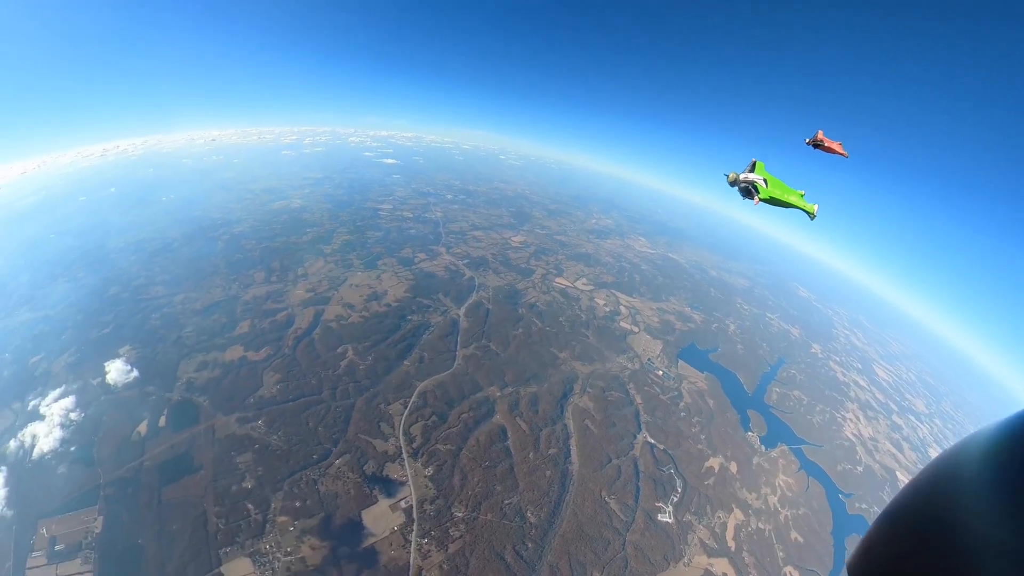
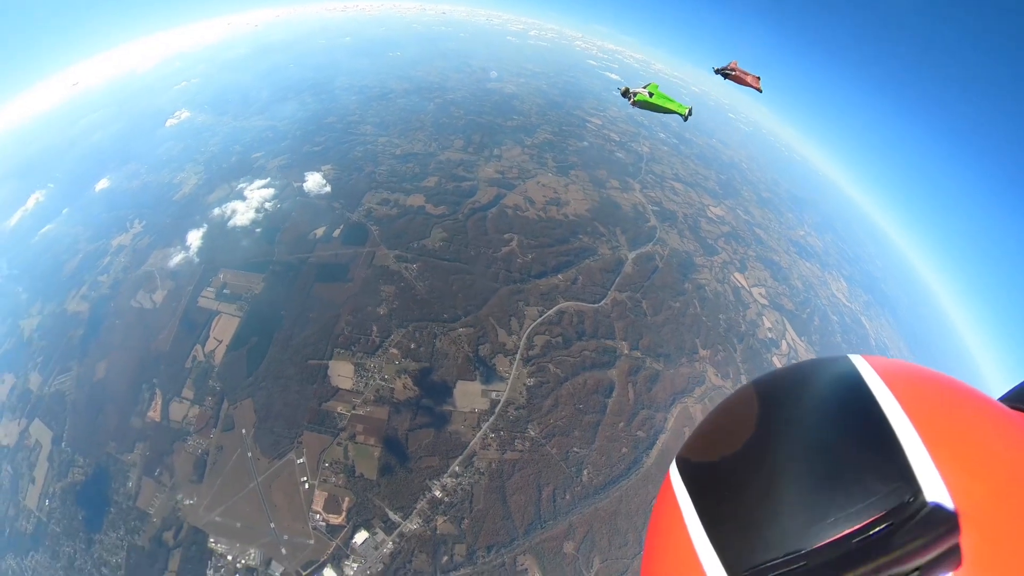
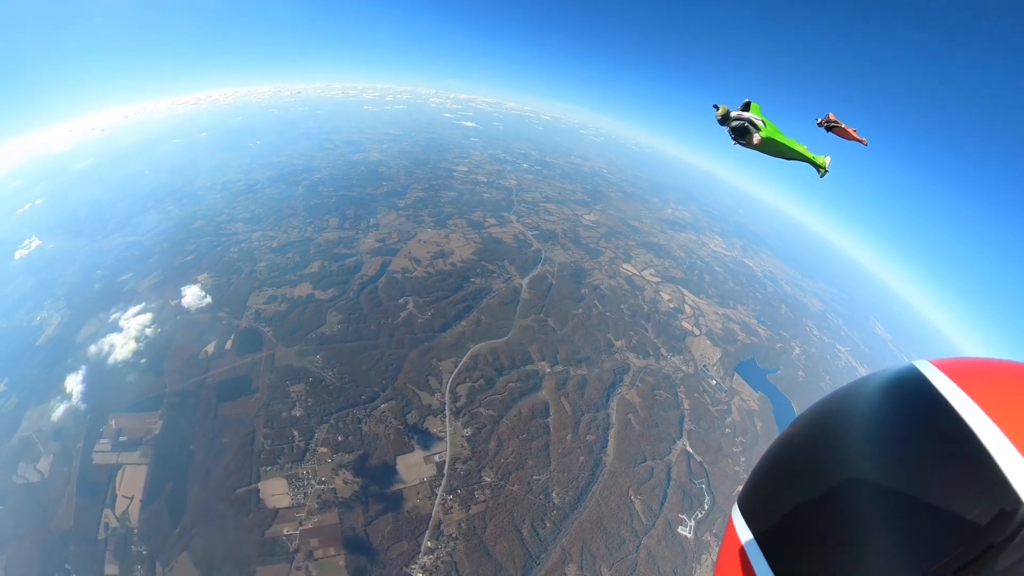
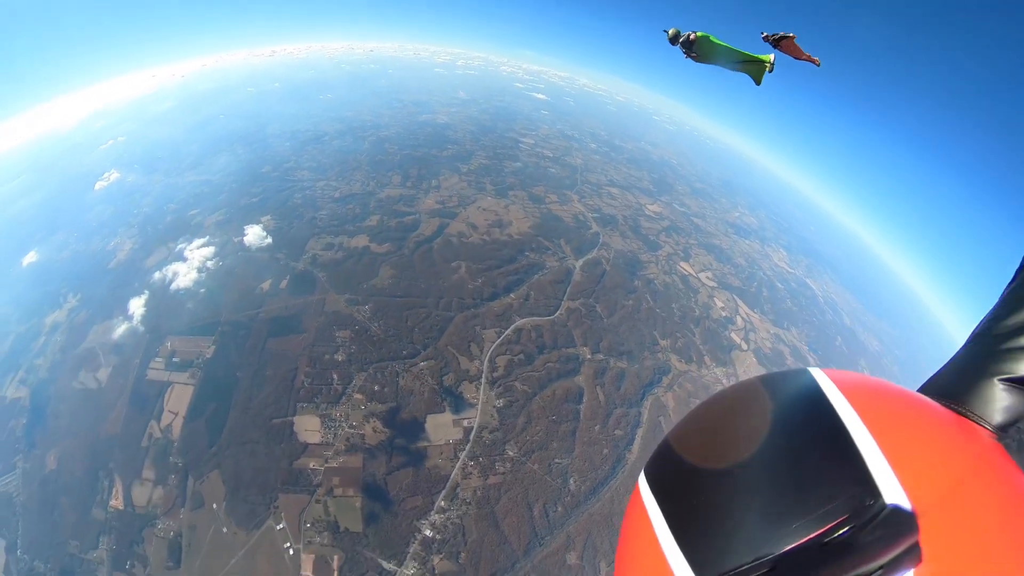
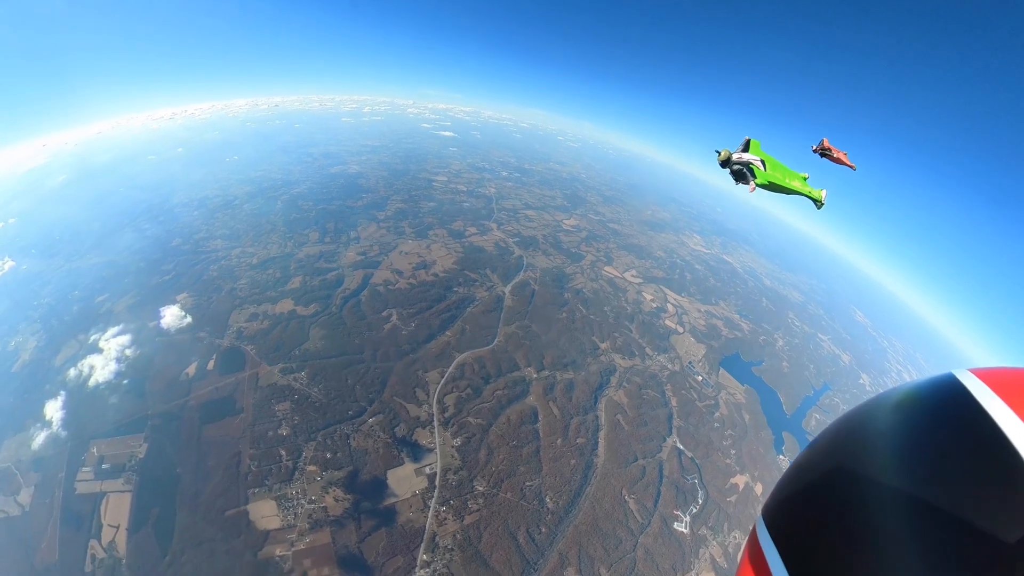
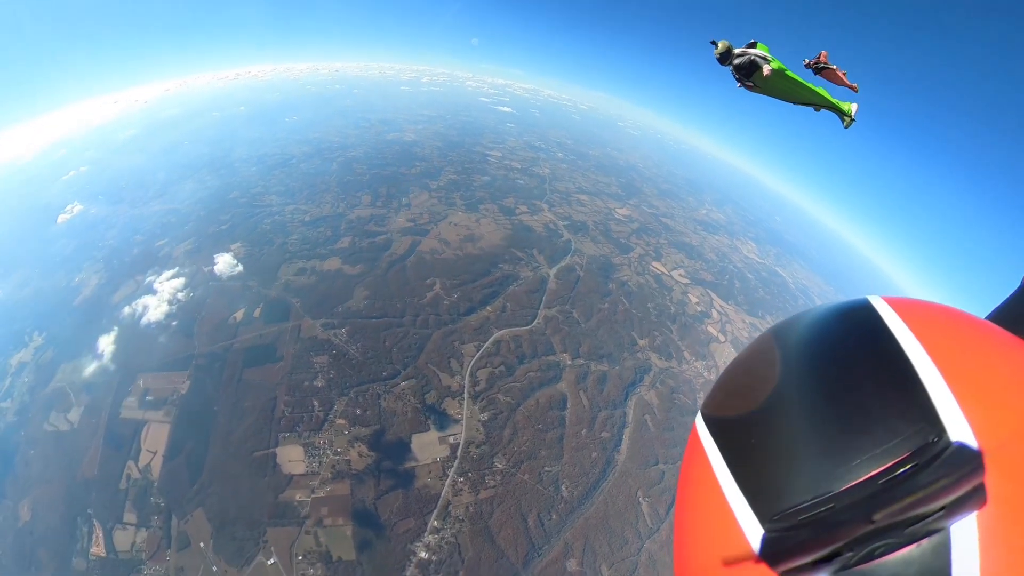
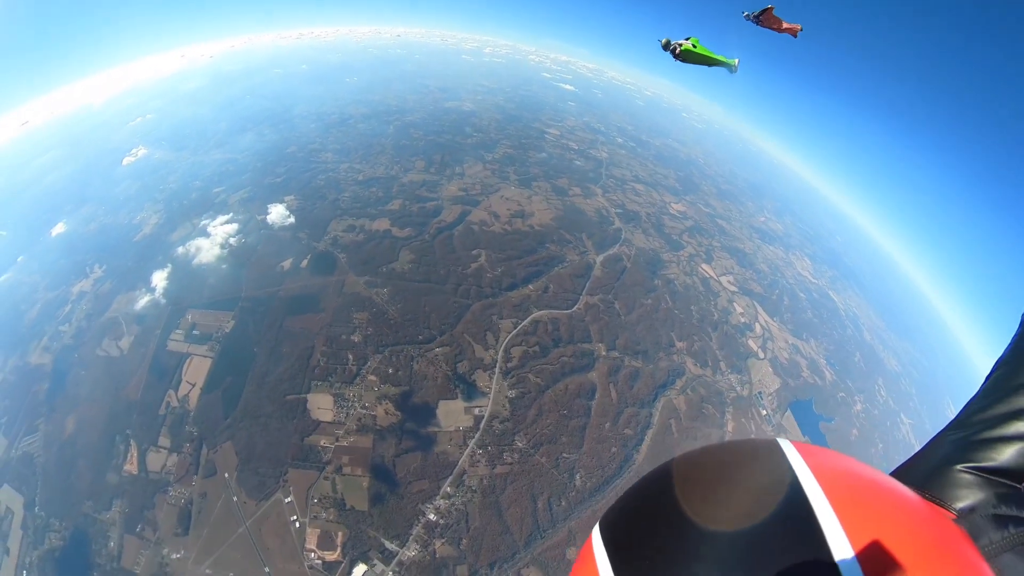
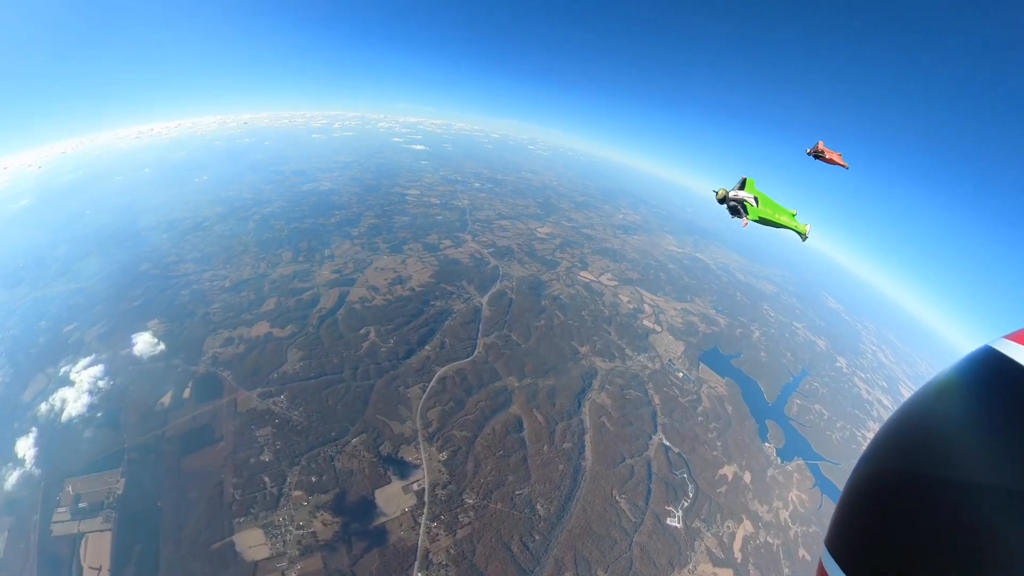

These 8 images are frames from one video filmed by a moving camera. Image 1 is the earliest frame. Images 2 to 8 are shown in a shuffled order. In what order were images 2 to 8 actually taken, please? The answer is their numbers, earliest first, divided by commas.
8, 5, 3, 6, 4, 7, 2
